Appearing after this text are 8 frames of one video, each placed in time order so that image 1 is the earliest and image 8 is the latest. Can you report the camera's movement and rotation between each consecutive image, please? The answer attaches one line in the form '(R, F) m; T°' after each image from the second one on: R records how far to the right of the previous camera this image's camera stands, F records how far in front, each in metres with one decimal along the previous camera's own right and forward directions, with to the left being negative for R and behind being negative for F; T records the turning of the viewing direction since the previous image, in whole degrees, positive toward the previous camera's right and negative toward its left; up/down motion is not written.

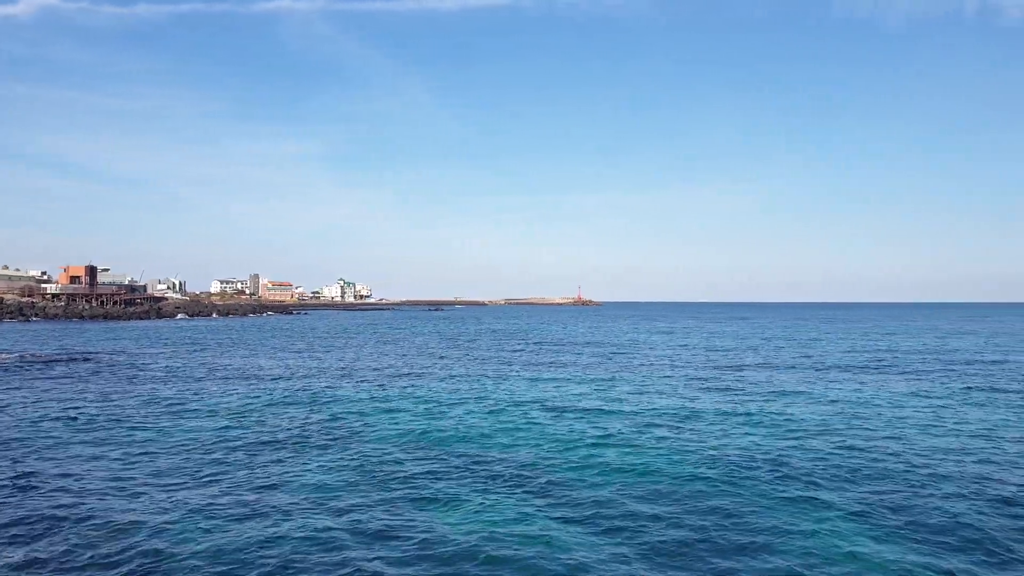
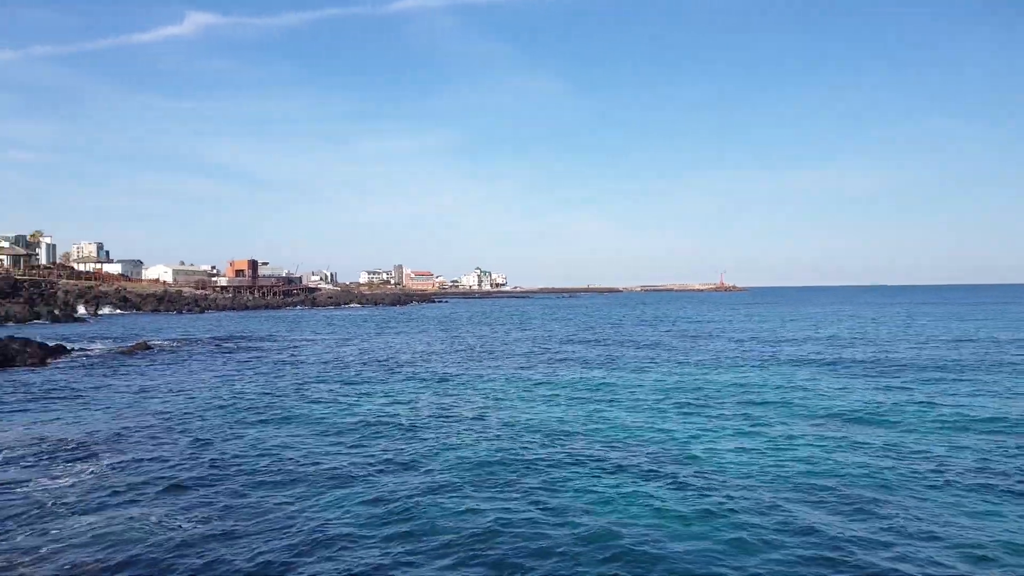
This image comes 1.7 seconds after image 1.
(+4.0, -0.2) m; -11°
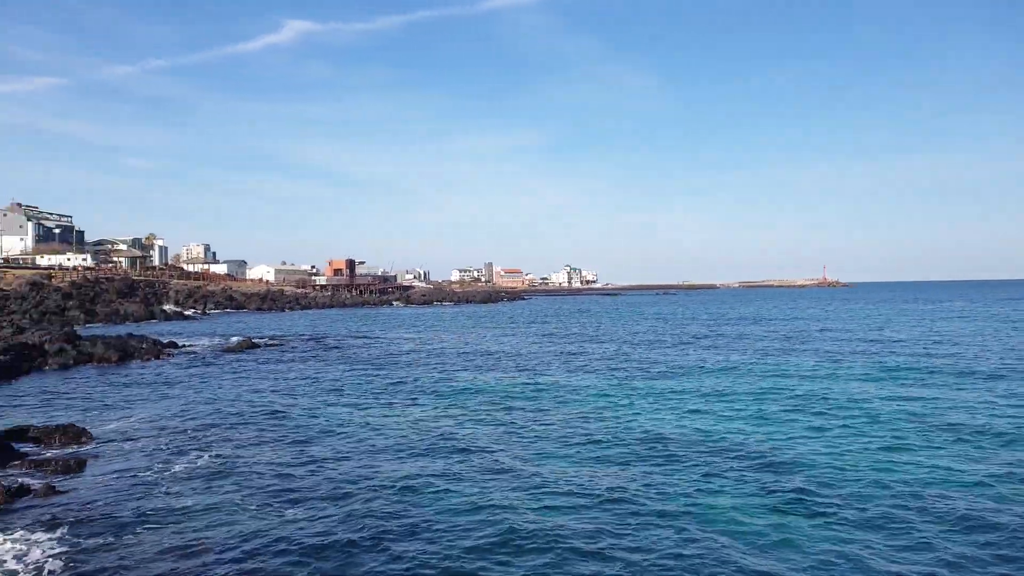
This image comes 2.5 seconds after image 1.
(+0.5, +1.1) m; -7°
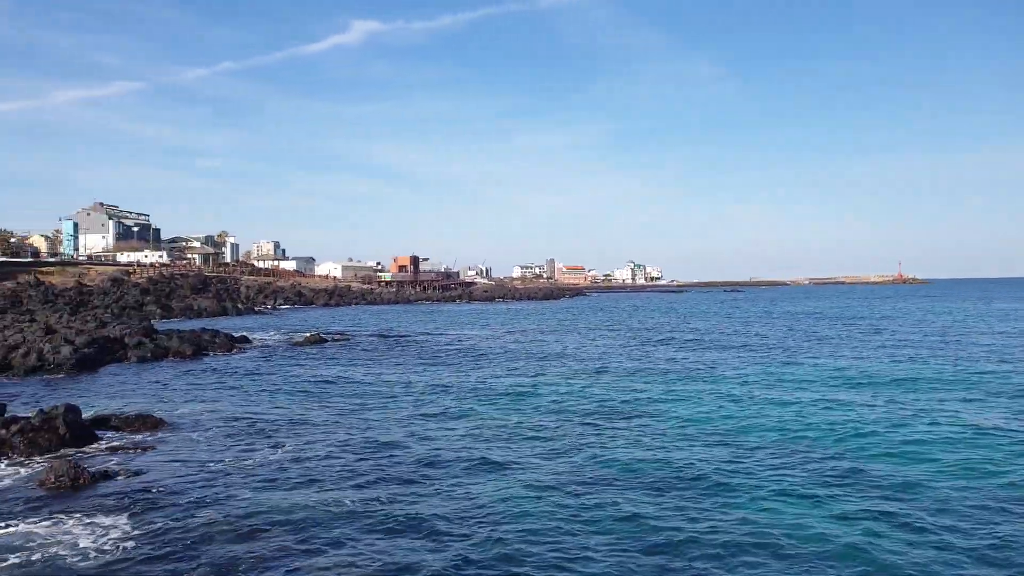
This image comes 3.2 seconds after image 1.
(+0.1, +0.4) m; -5°
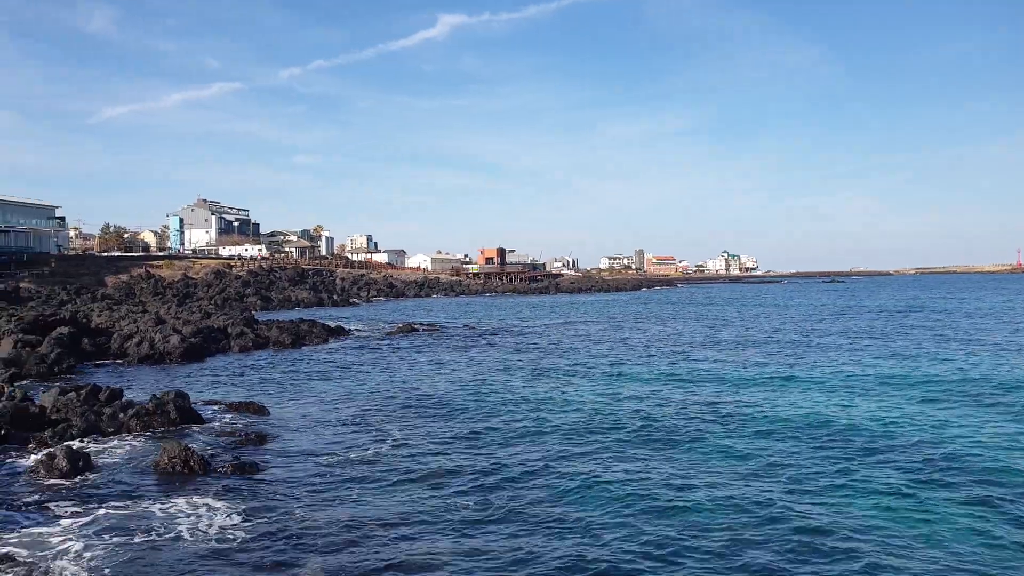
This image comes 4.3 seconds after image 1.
(0.0, +0.5) m; -7°
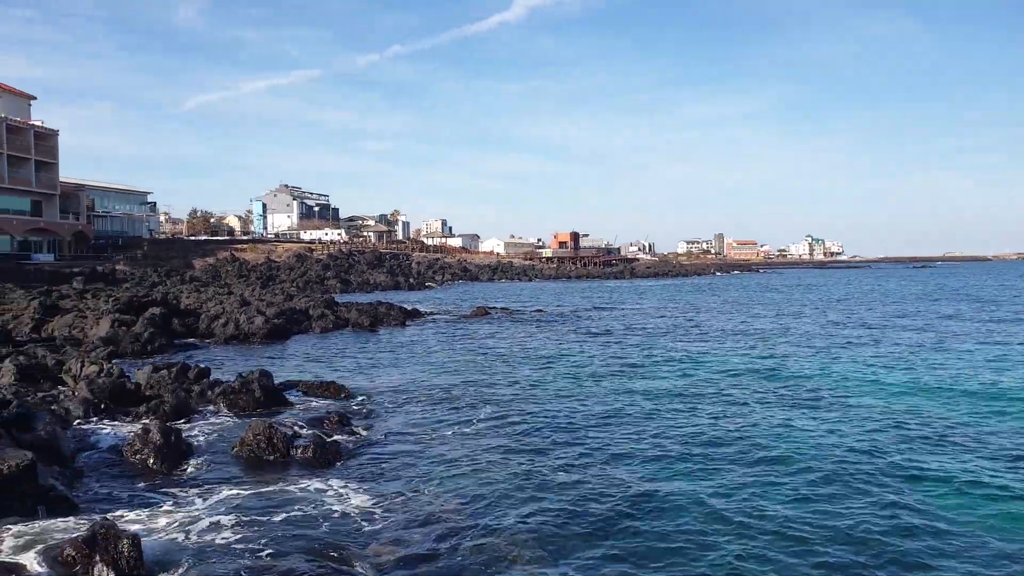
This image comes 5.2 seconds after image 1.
(0.0, +0.3) m; -6°
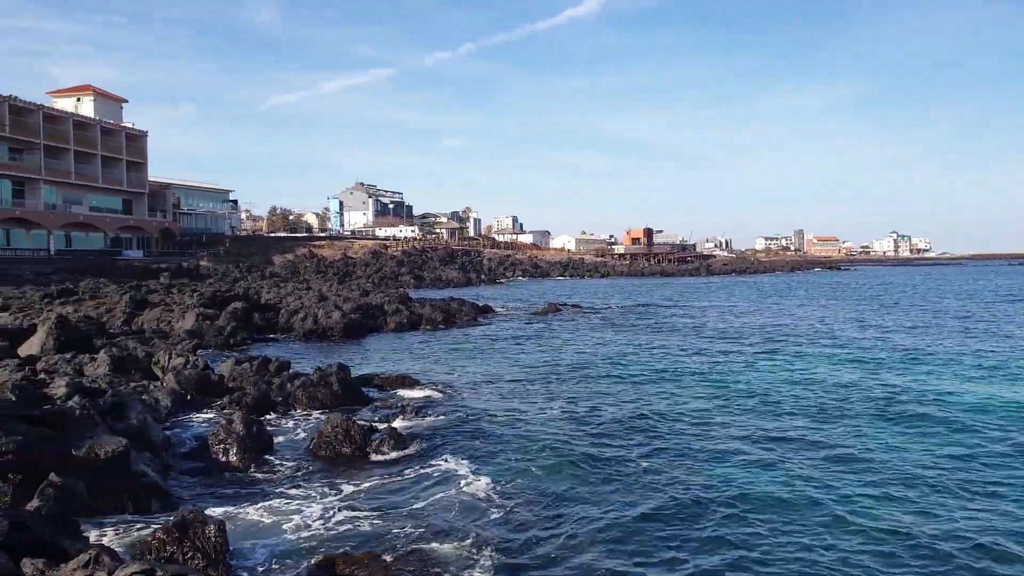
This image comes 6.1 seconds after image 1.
(0.0, +0.3) m; -5°
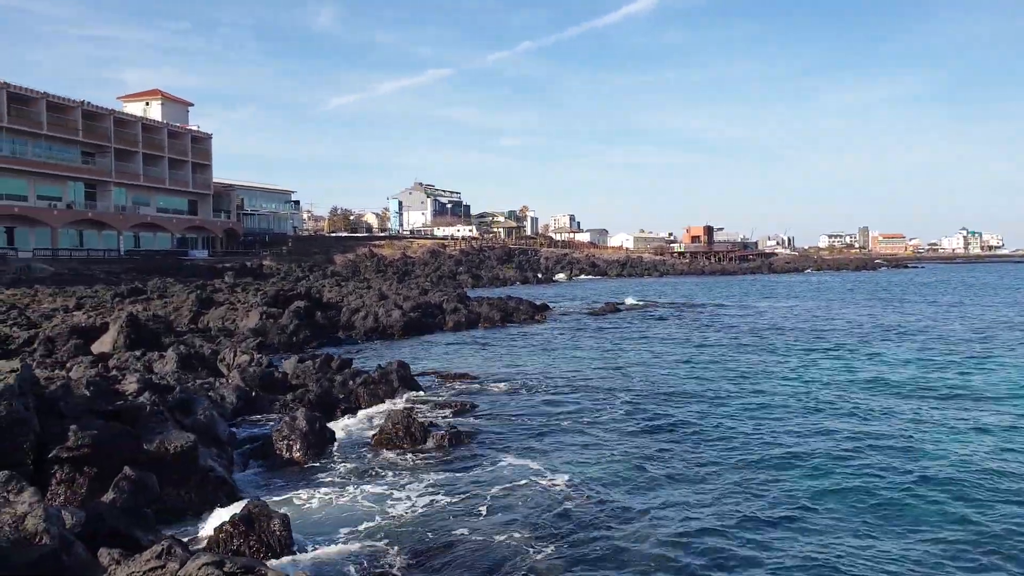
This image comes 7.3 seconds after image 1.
(-0.1, +0.5) m; -4°
